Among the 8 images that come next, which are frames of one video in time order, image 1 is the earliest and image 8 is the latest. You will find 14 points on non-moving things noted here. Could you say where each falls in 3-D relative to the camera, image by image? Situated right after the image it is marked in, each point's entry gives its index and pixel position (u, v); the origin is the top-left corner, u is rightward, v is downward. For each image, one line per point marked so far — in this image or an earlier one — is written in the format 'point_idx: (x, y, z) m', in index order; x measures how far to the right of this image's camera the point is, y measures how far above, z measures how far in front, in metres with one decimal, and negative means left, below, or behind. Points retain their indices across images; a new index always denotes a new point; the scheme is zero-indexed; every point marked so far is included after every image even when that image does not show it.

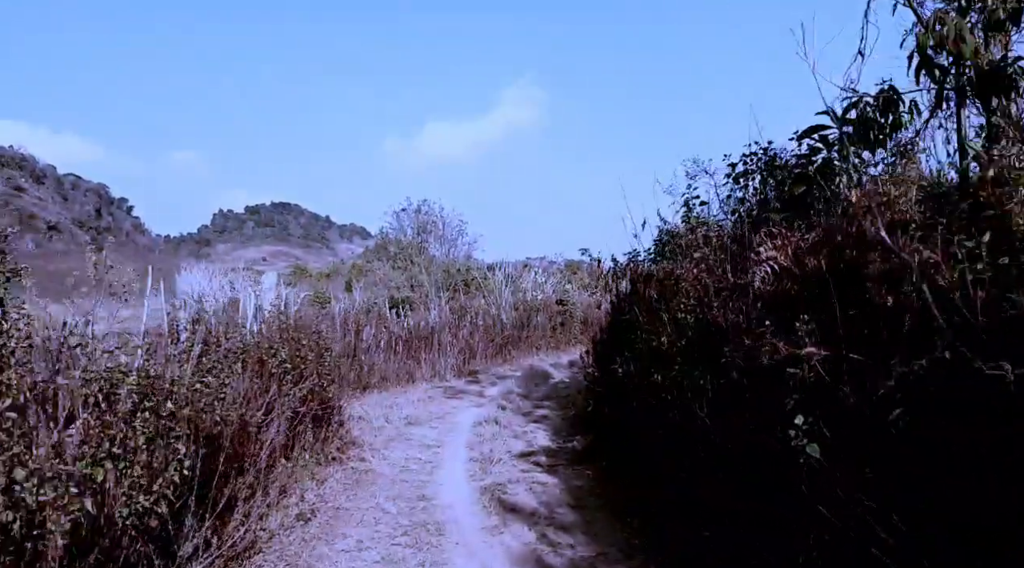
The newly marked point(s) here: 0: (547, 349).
0: (+0.8, -1.5, +18.5) m
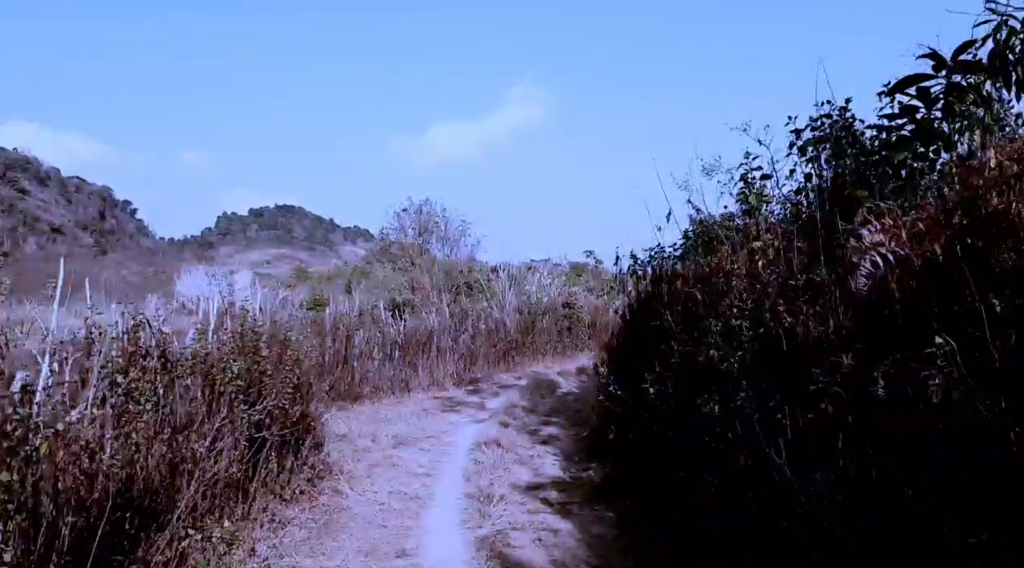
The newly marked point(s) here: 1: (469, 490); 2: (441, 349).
0: (+0.8, -1.5, +17.4) m
1: (-0.3, -1.4, +5.6) m
2: (-1.2, -1.1, +14.0) m
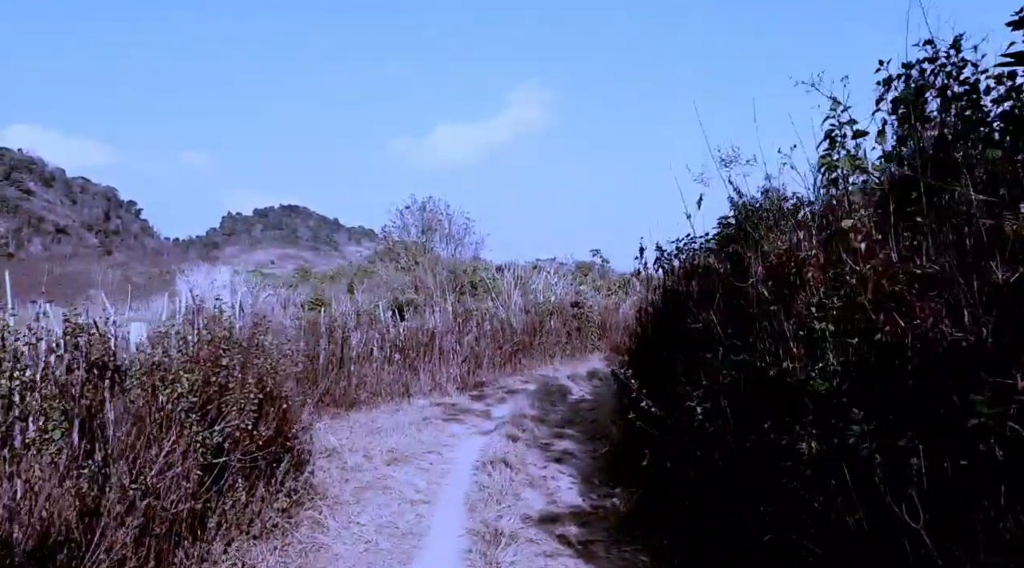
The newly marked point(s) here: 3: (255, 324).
0: (+1.0, -1.5, +16.5) m
1: (-0.2, -1.4, +4.7) m
2: (-1.1, -1.1, +13.1) m
3: (-2.2, -0.4, +7.0) m
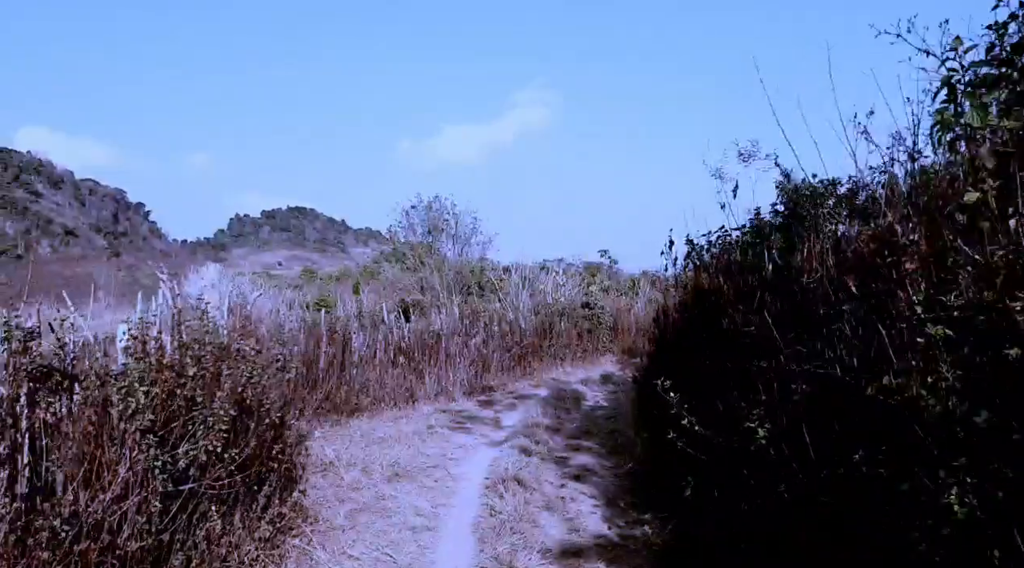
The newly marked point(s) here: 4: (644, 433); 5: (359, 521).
0: (+1.2, -1.5, +15.8) m
1: (-0.1, -1.4, +4.1) m
2: (-0.9, -1.1, +12.5) m
3: (-2.1, -0.3, +6.4) m
4: (+1.0, -1.2, +6.3) m
5: (-0.9, -1.5, +4.9) m
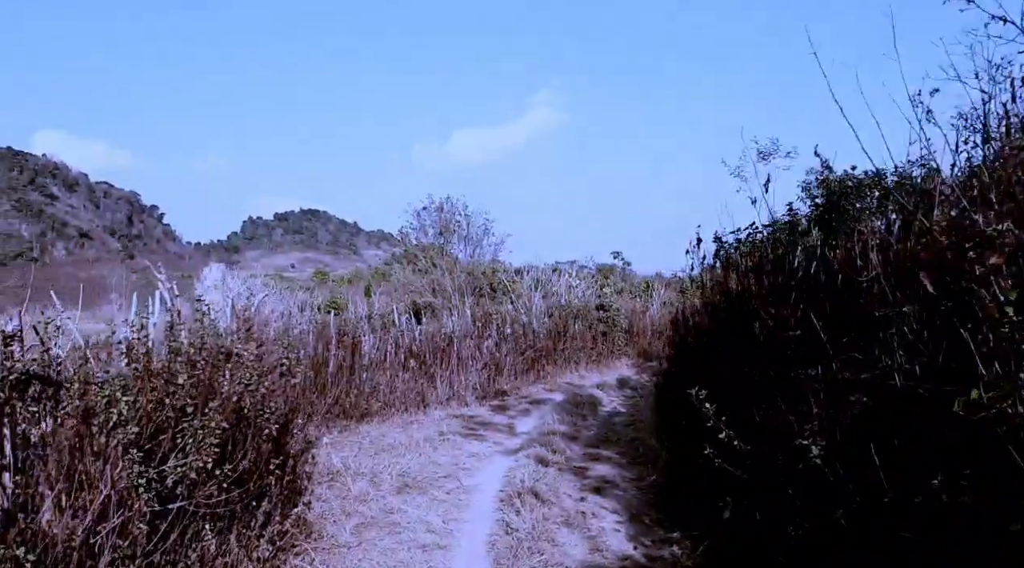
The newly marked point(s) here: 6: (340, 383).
0: (+1.4, -1.5, +15.5) m
1: (-0.1, -1.4, +3.8) m
2: (-0.7, -1.1, +12.2) m
3: (-2.0, -0.4, +6.1) m
4: (+1.1, -1.2, +6.0) m
5: (-0.8, -1.5, +4.6) m
6: (-2.2, -1.3, +10.3) m
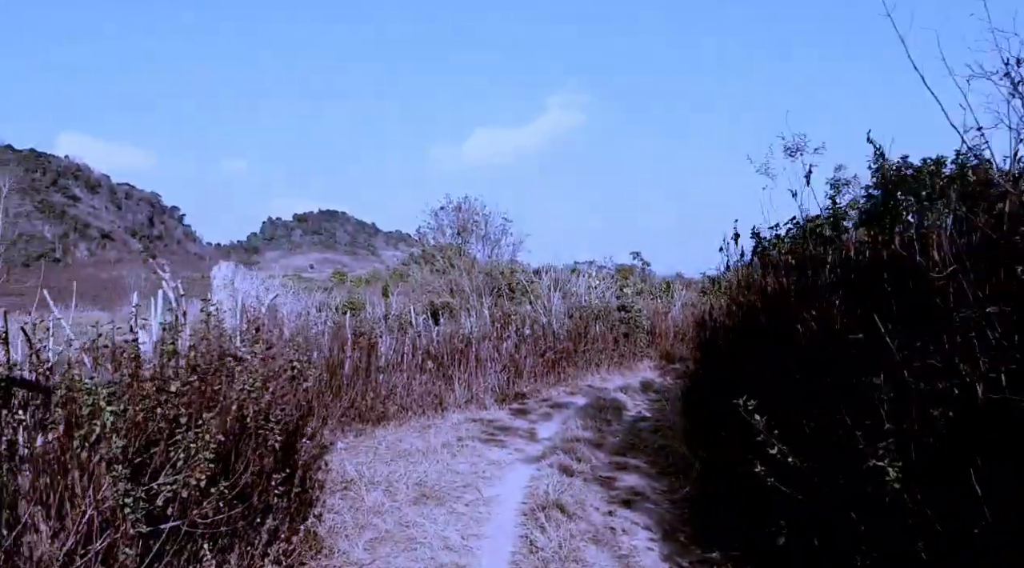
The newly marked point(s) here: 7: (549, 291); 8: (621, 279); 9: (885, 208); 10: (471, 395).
0: (+1.8, -1.5, +15.1) m
1: (0.0, -1.4, +3.5) m
2: (-0.4, -1.1, +11.9) m
3: (-1.8, -0.4, +5.8) m
4: (+1.3, -1.2, +5.6) m
5: (-0.7, -1.5, +4.3) m
6: (-1.9, -1.3, +10.1) m
7: (+0.7, -0.1, +15.1) m
8: (+2.7, +0.1, +19.5) m
9: (+1.8, +0.4, +4.0) m
10: (-0.6, -1.6, +11.4) m
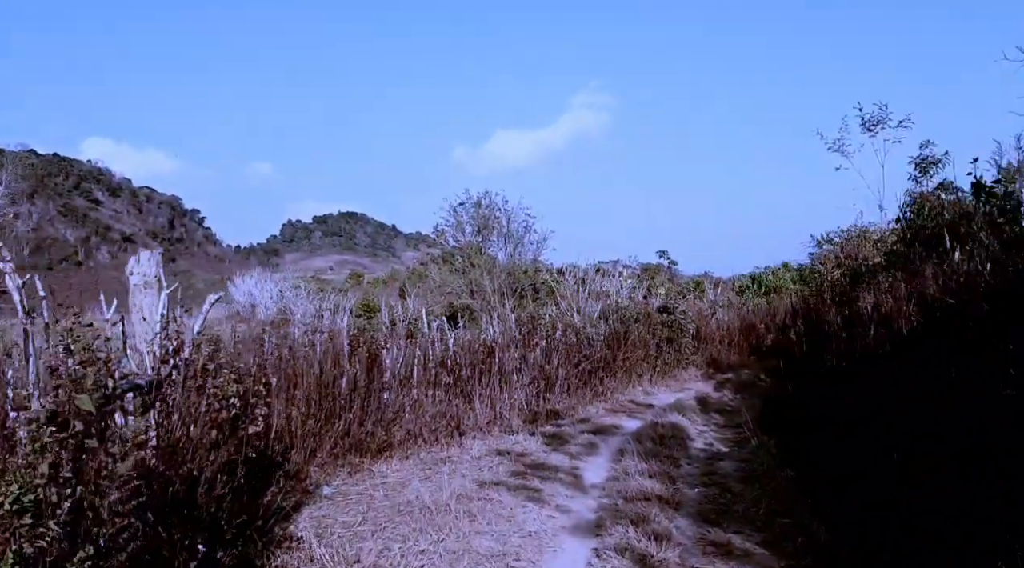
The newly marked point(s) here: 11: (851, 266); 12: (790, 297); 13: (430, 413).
0: (+2.3, -1.5, +13.1) m
1: (+0.2, -1.4, +1.4) m
2: (-0.1, -1.1, +9.9) m
3: (-1.6, -0.3, +3.9) m
4: (+1.5, -1.1, +3.5) m
5: (-0.5, -1.4, +2.3) m
6: (-1.6, -1.3, +8.1) m
7: (+1.2, -0.1, +13.1) m
8: (+3.2, +0.2, +17.4) m
9: (+2.0, +0.4, +1.9) m
10: (-0.2, -1.5, +9.4) m
11: (+3.9, +0.2, +9.2) m
12: (+5.9, -0.3, +17.0) m
13: (-0.9, -1.4, +8.7) m
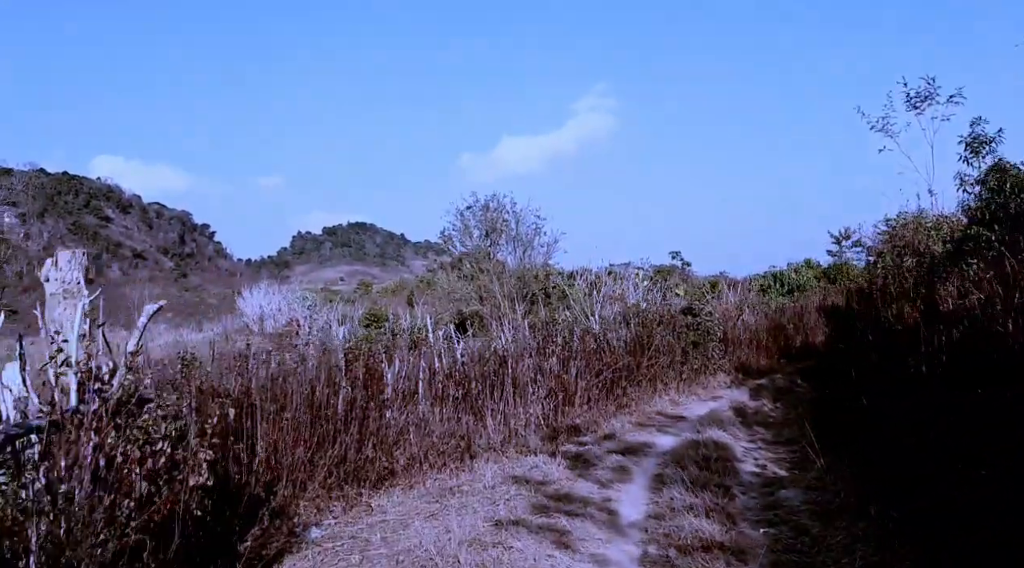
0: (+2.5, -1.5, +12.0) m
1: (+0.3, -1.3, +0.4) m
2: (+0.1, -1.1, +8.8) m
3: (-1.5, -0.4, +2.9) m
4: (+1.6, -1.1, +2.5) m
5: (-0.4, -1.4, +1.3) m
6: (-1.5, -1.3, +7.1) m
7: (+1.4, -0.1, +12.0) m
8: (+3.5, +0.2, +16.4) m
9: (+2.1, +0.5, +0.9) m
10: (0.0, -1.6, +8.4) m
11: (+4.0, +0.3, +8.1) m
12: (+6.1, -0.2, +15.9) m
13: (-0.7, -1.5, +7.7) m
